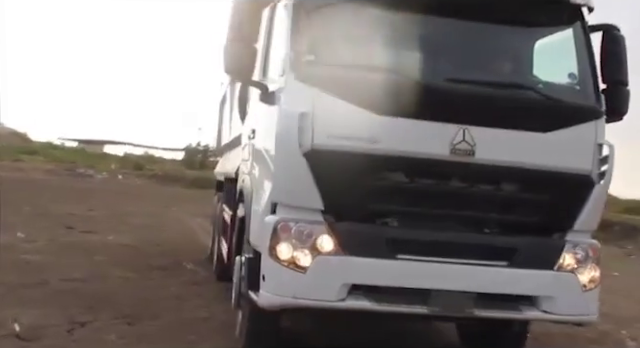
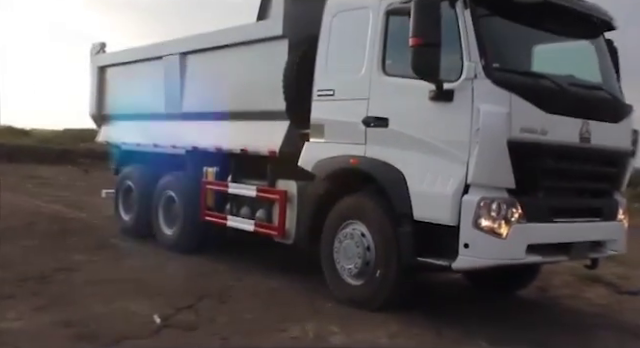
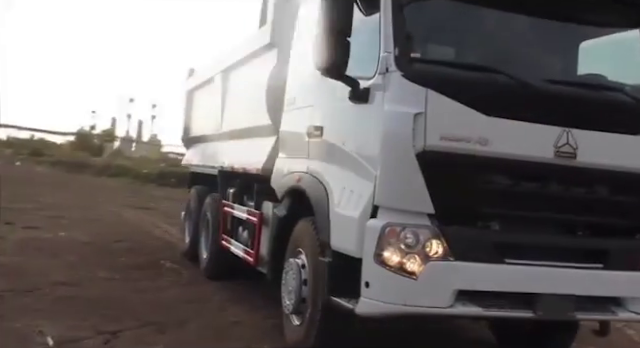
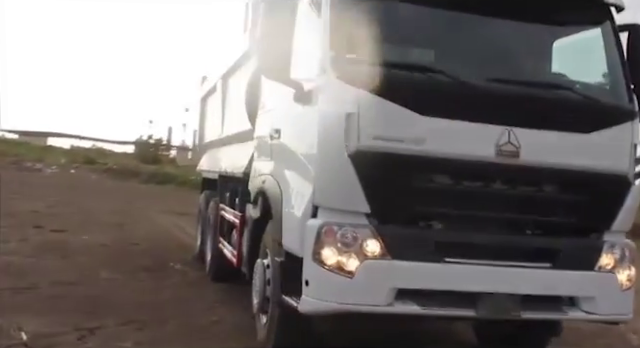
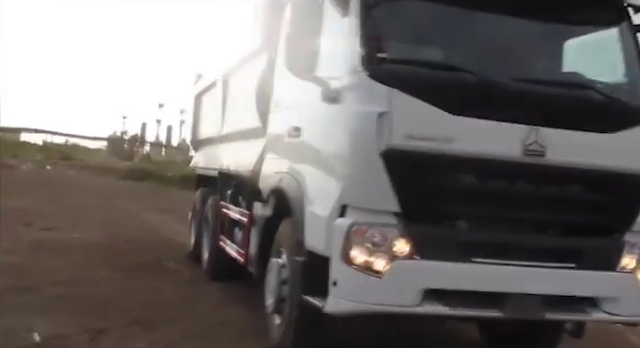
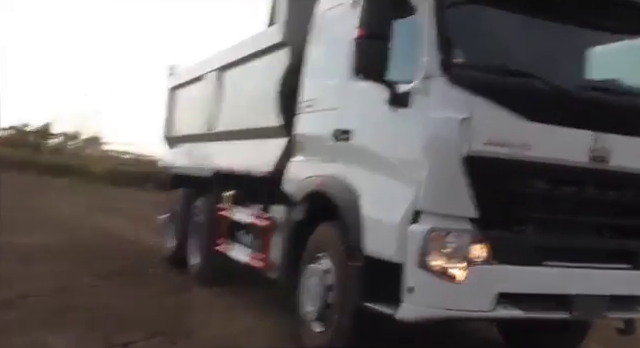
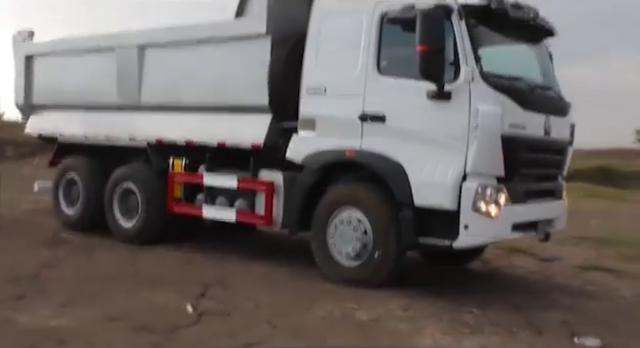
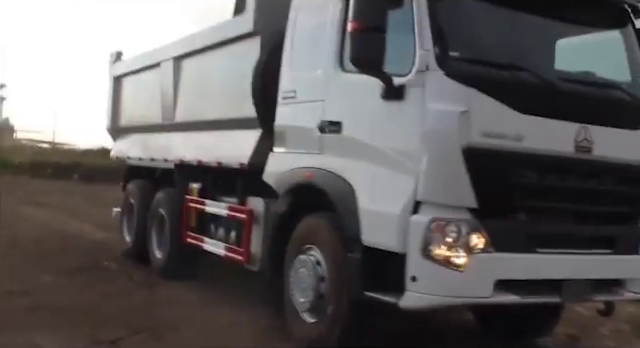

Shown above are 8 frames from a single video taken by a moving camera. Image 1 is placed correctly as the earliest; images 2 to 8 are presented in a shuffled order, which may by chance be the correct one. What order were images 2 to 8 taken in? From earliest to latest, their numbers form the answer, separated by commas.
4, 5, 3, 6, 8, 2, 7
